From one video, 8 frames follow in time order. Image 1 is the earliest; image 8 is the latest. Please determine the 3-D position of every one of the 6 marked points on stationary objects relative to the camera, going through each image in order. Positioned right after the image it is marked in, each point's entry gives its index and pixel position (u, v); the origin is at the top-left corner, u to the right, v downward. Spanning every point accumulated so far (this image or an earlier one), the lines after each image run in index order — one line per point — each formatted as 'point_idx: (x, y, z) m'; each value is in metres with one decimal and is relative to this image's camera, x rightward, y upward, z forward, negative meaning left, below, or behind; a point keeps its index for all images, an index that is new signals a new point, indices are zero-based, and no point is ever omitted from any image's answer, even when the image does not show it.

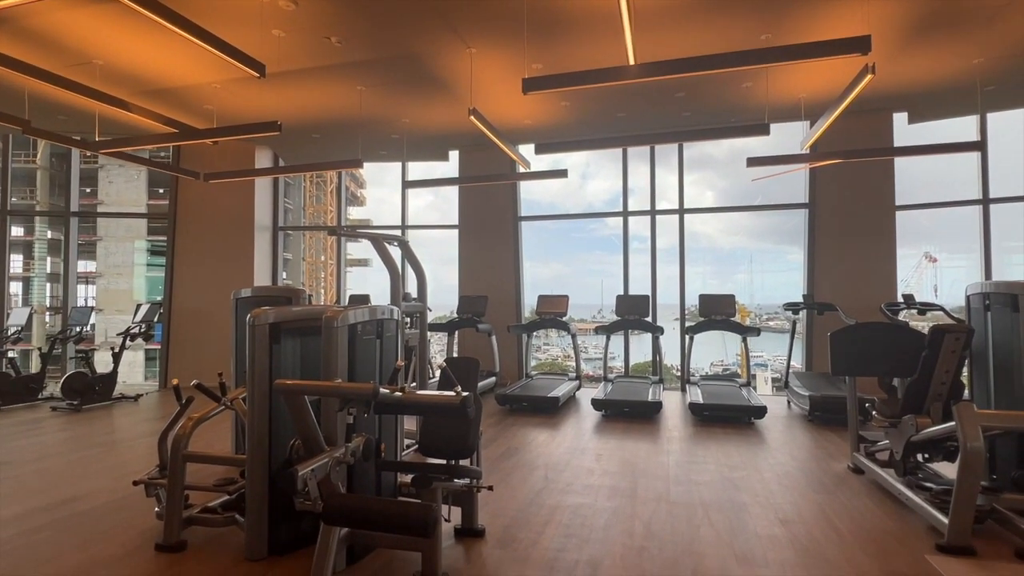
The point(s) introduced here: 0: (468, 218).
0: (-0.6, +1.0, +7.8) m
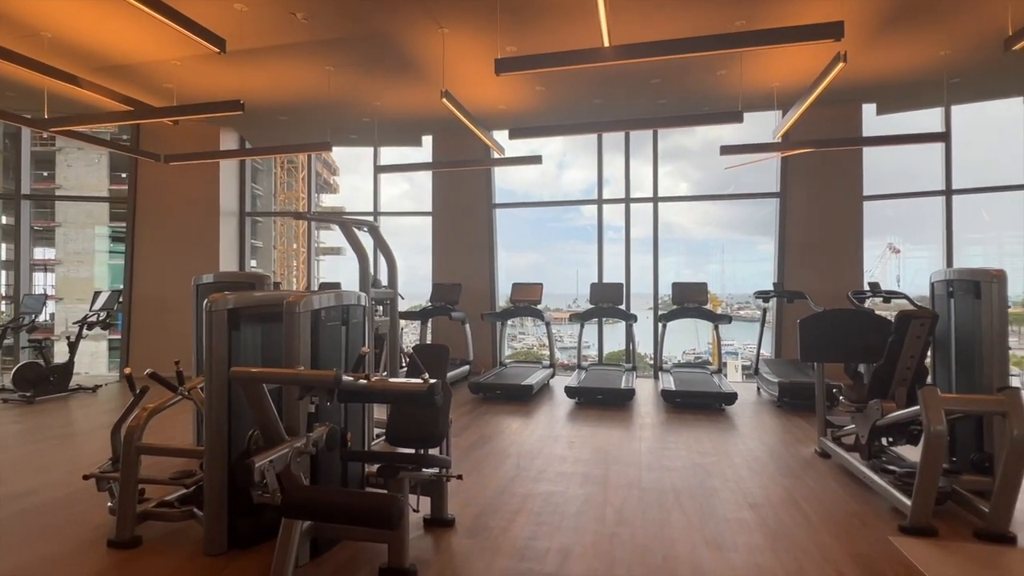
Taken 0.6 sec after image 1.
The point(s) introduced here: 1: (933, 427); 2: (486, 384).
0: (-1.0, +1.2, +7.7) m
1: (+1.8, -0.6, +2.3) m
2: (-0.3, -1.0, +5.5) m
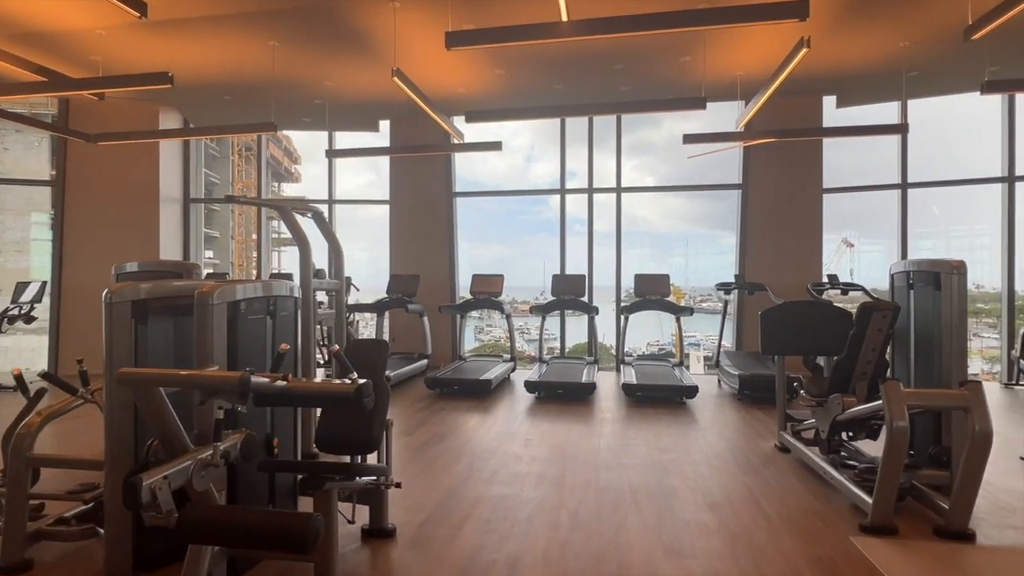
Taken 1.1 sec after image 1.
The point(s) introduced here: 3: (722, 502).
0: (-1.5, +1.3, +7.4) m
1: (+1.6, -0.6, +2.2) m
2: (-0.7, -0.9, +5.3) m
3: (+1.1, -1.1, +2.7) m
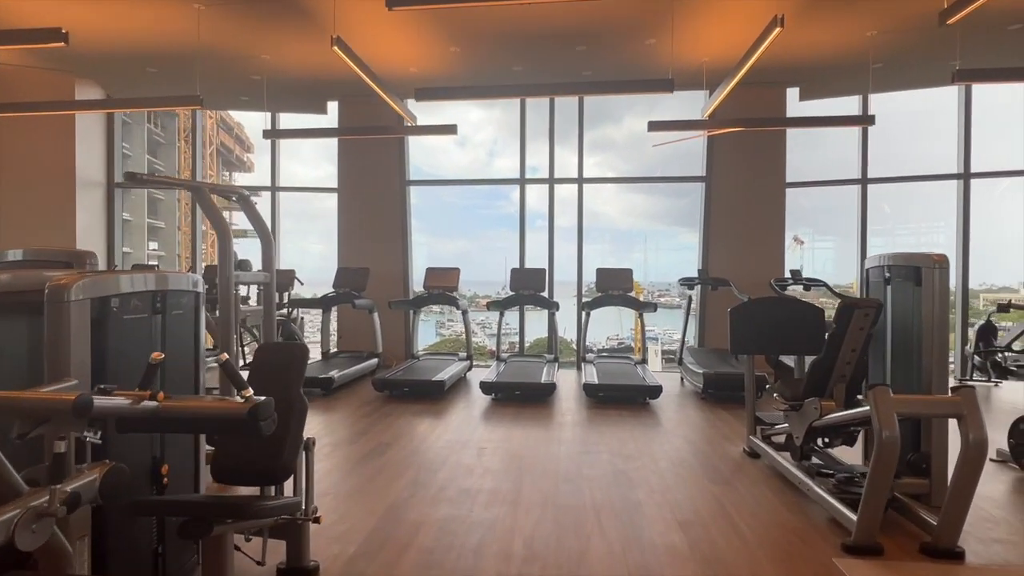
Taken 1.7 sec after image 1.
0: (-2.1, +1.4, +6.9) m
1: (+1.4, -0.5, +2.0) m
2: (-1.1, -0.8, +4.9) m
3: (+0.8, -1.1, +2.5) m
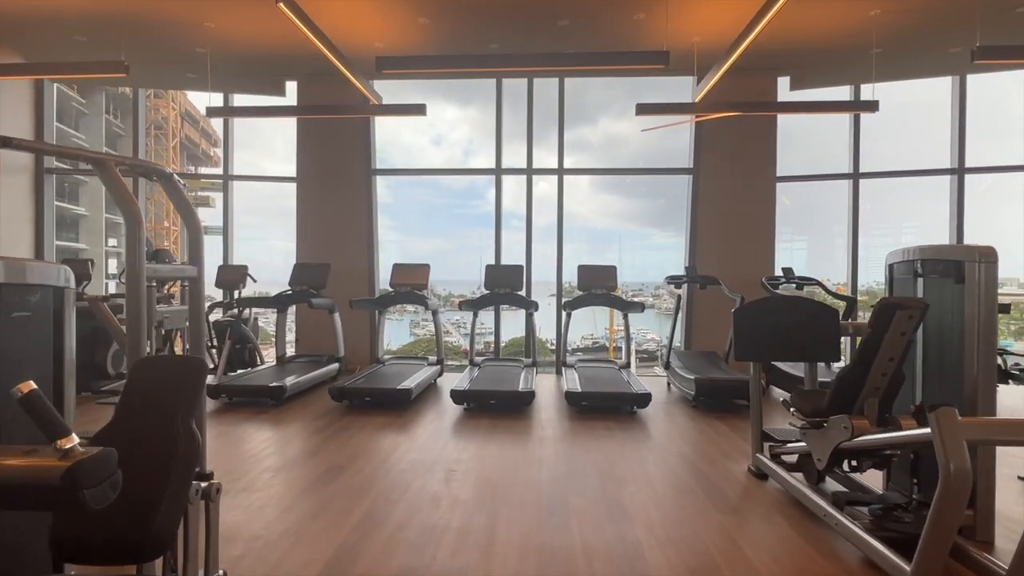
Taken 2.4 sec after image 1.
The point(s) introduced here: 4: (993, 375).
0: (-2.4, +1.4, +6.4) m
1: (+1.3, -0.5, +1.6) m
2: (-1.3, -0.8, +4.4) m
3: (+0.7, -1.0, +2.1) m
4: (+1.9, -0.3, +2.2) m
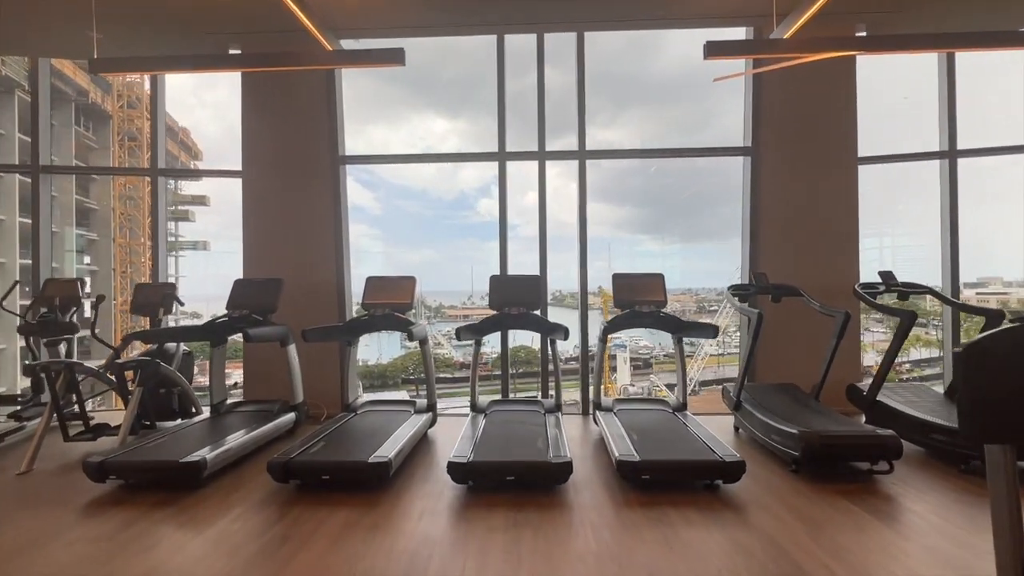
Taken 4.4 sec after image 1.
0: (-2.3, +1.2, +5.0) m
1: (+1.5, -0.6, +0.3) m
2: (-1.2, -1.0, +3.0) m
3: (+0.9, -1.1, +0.7) m
4: (+2.1, -0.4, +0.8) m
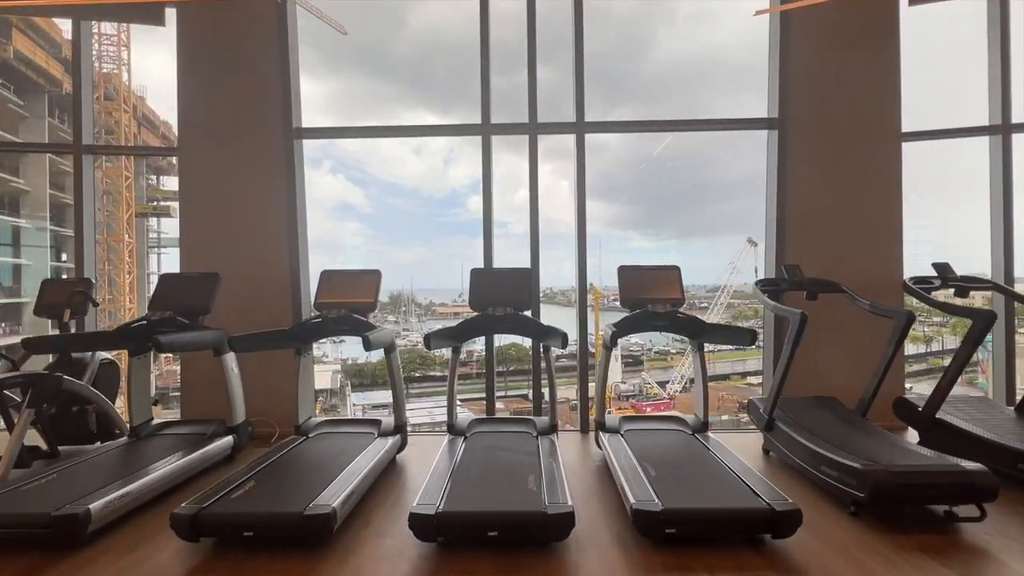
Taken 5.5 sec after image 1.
0: (-2.4, +1.2, +4.2) m
1: (+1.5, -0.6, -0.4) m
2: (-1.2, -0.9, +2.3) m
3: (+0.9, -1.1, 0.0) m
4: (+2.1, -0.3, +0.2) m
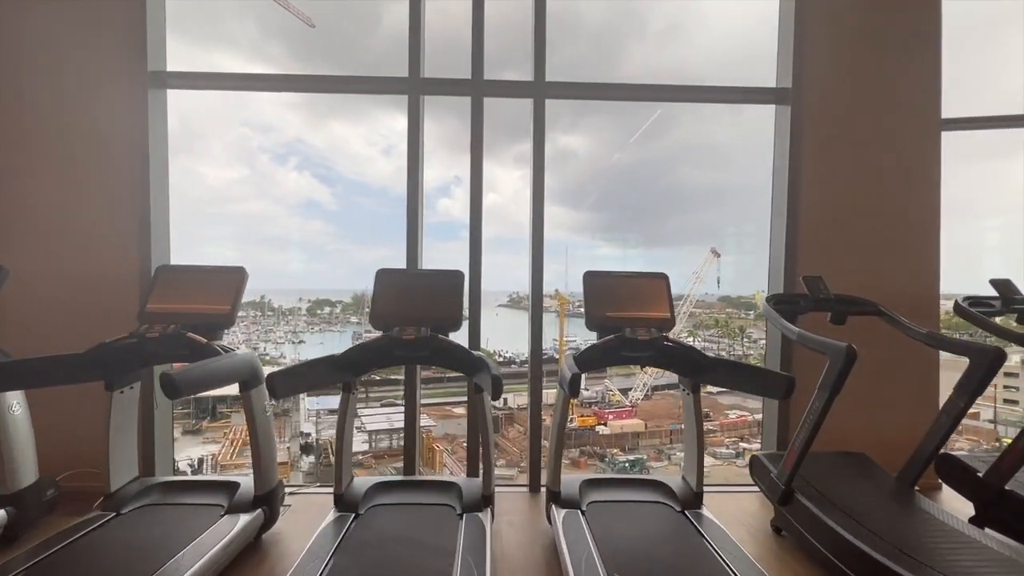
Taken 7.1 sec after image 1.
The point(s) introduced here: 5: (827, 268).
0: (-2.8, +1.3, +3.1) m
1: (+1.3, -0.6, -1.3) m
2: (-1.5, -0.9, +1.2) m
3: (+0.7, -1.1, -0.9) m
4: (+1.9, -0.4, -0.7) m
5: (+1.9, 0.0, +3.3) m
